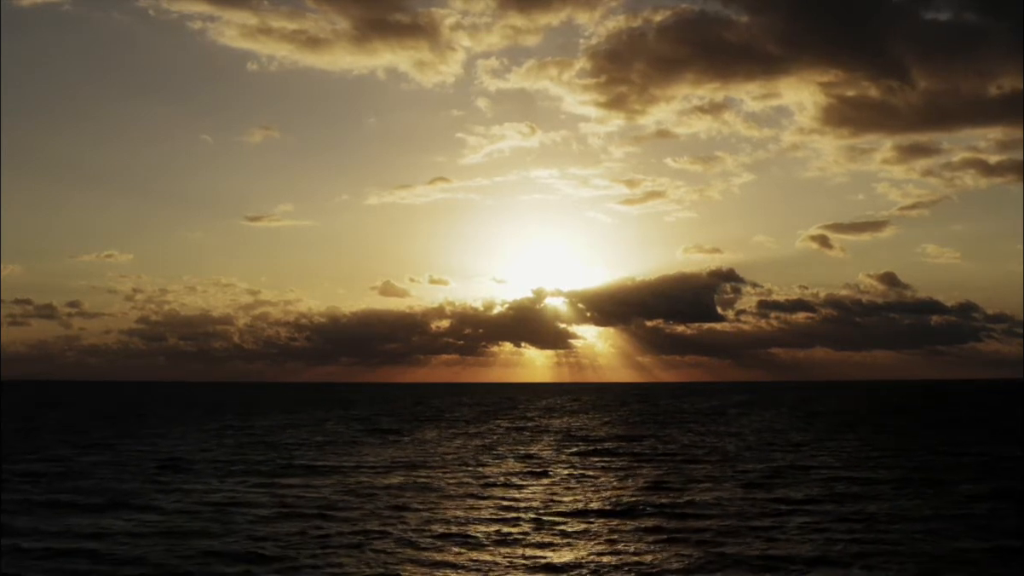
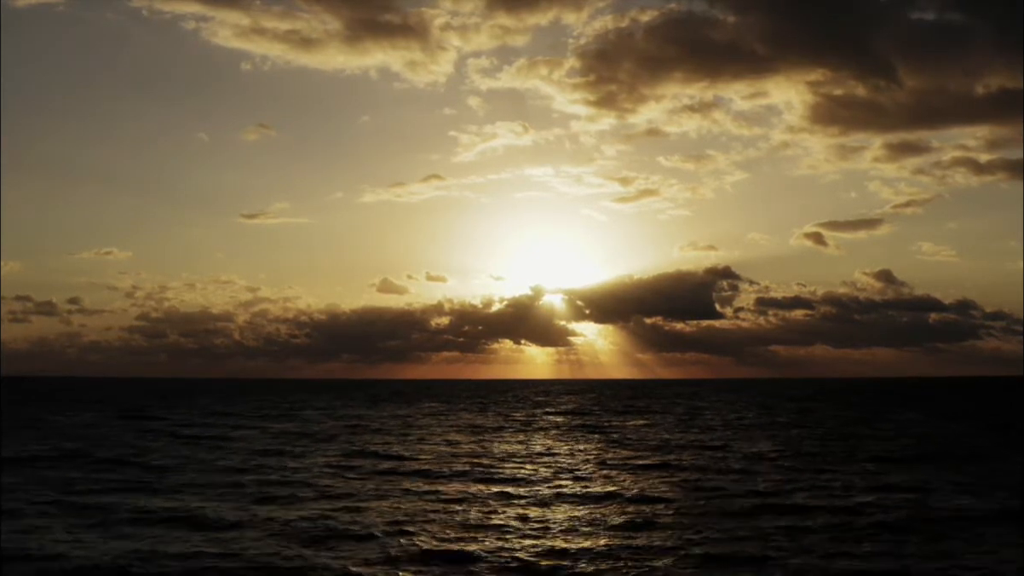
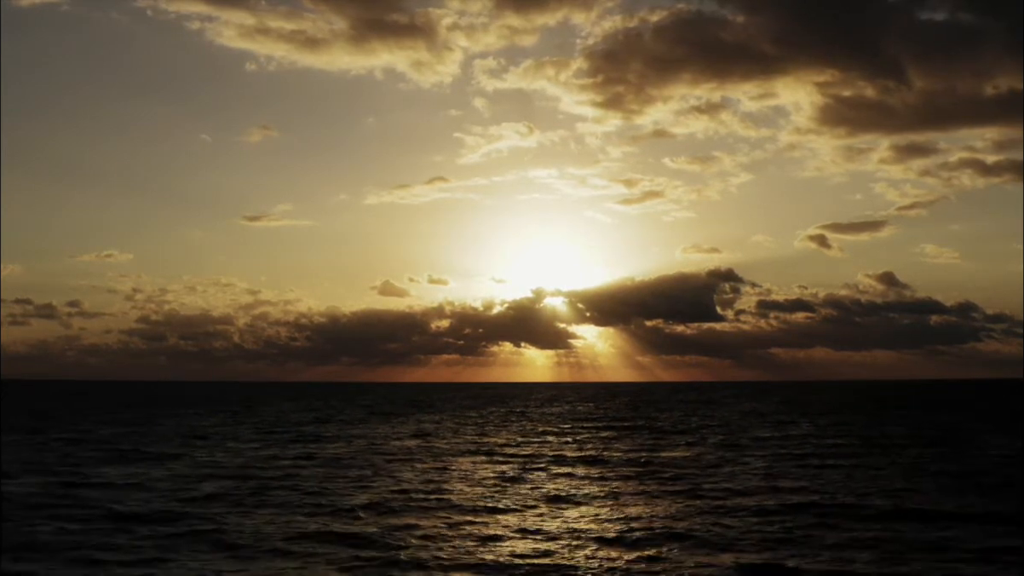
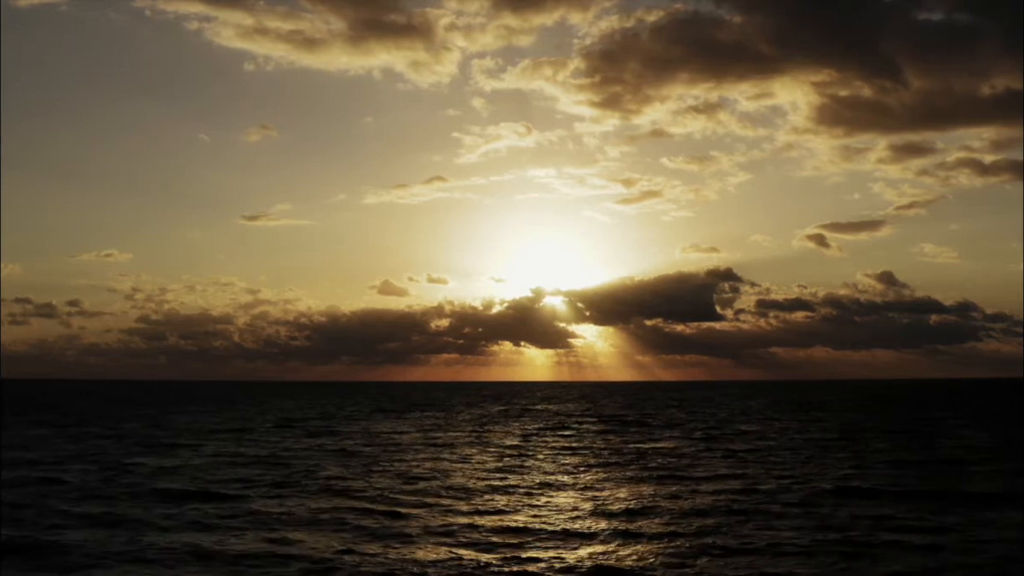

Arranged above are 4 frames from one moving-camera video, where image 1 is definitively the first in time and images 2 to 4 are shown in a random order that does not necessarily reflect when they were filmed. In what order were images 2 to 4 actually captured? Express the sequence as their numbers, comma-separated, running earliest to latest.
3, 4, 2
